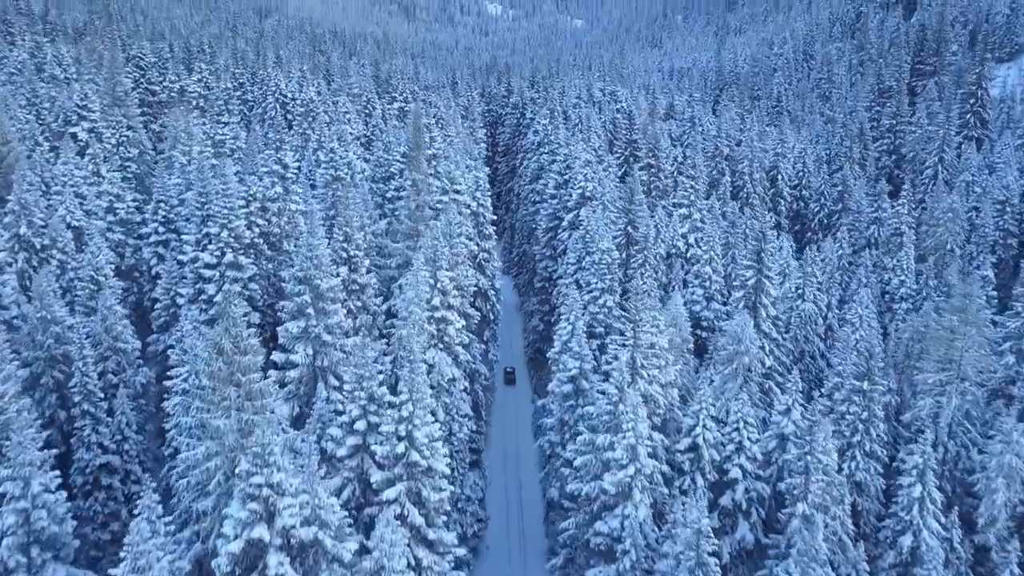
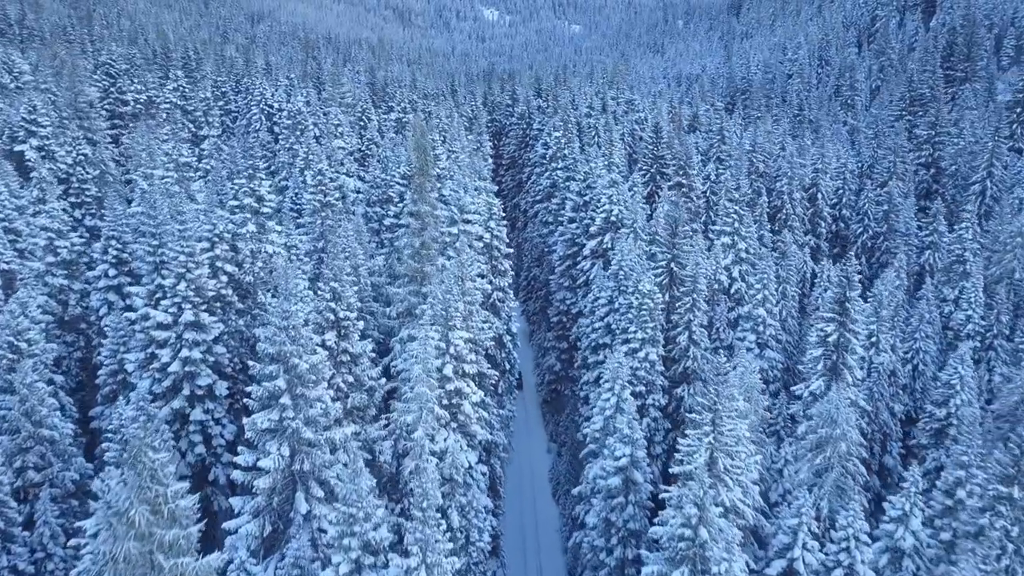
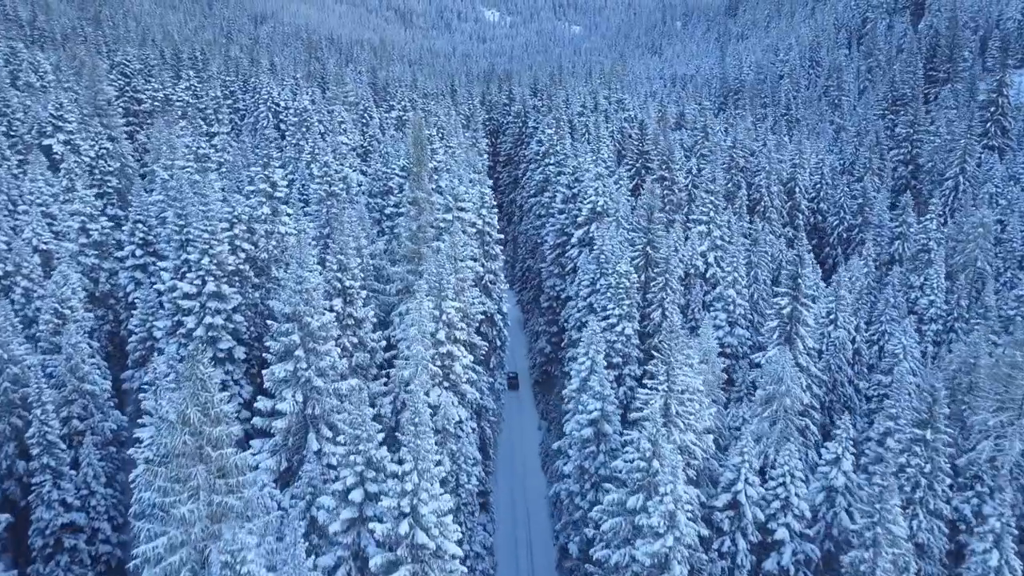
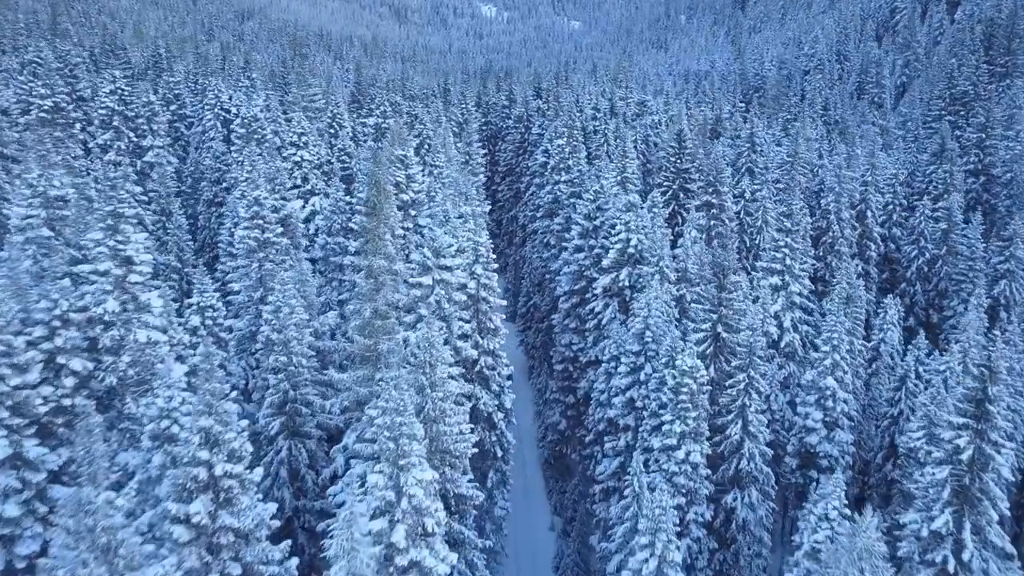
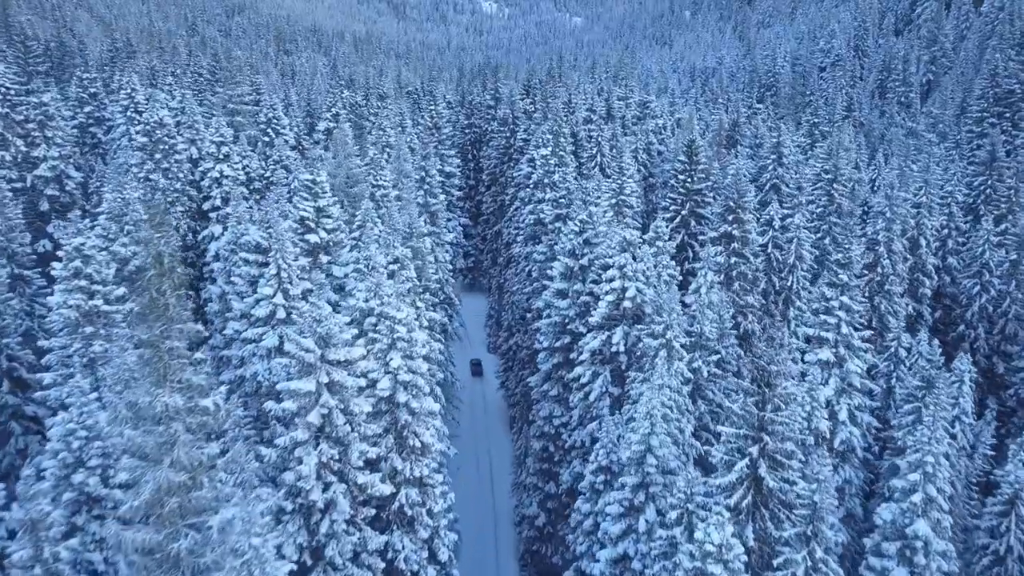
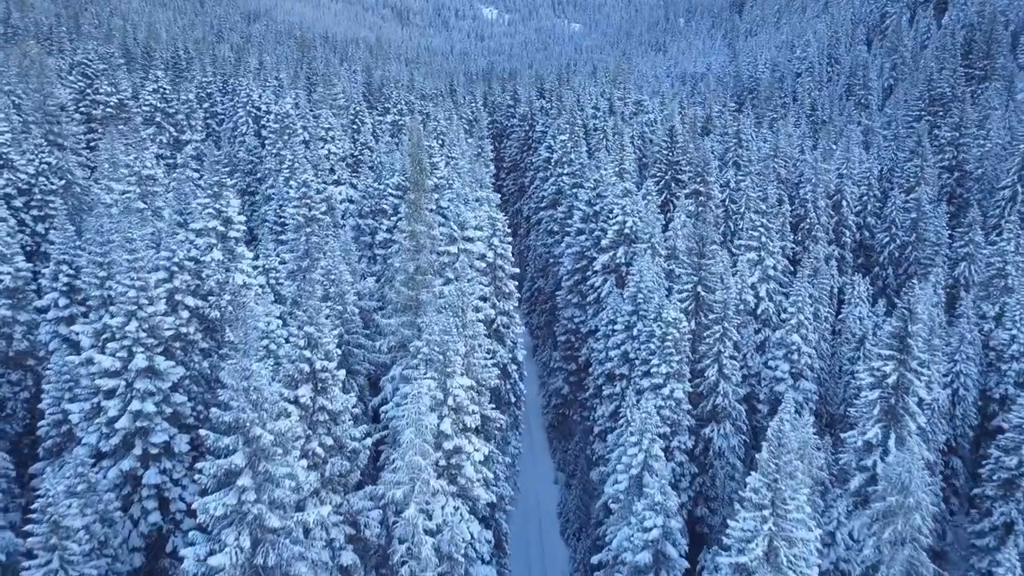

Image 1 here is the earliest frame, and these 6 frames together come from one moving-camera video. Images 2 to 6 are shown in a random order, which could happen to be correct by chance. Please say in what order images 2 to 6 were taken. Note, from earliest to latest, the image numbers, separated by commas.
3, 2, 6, 4, 5
